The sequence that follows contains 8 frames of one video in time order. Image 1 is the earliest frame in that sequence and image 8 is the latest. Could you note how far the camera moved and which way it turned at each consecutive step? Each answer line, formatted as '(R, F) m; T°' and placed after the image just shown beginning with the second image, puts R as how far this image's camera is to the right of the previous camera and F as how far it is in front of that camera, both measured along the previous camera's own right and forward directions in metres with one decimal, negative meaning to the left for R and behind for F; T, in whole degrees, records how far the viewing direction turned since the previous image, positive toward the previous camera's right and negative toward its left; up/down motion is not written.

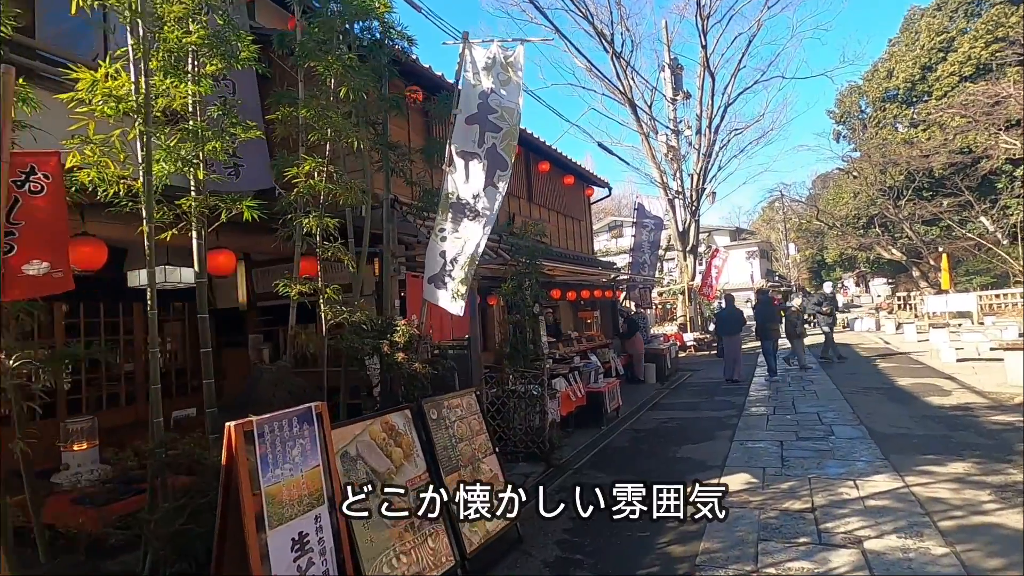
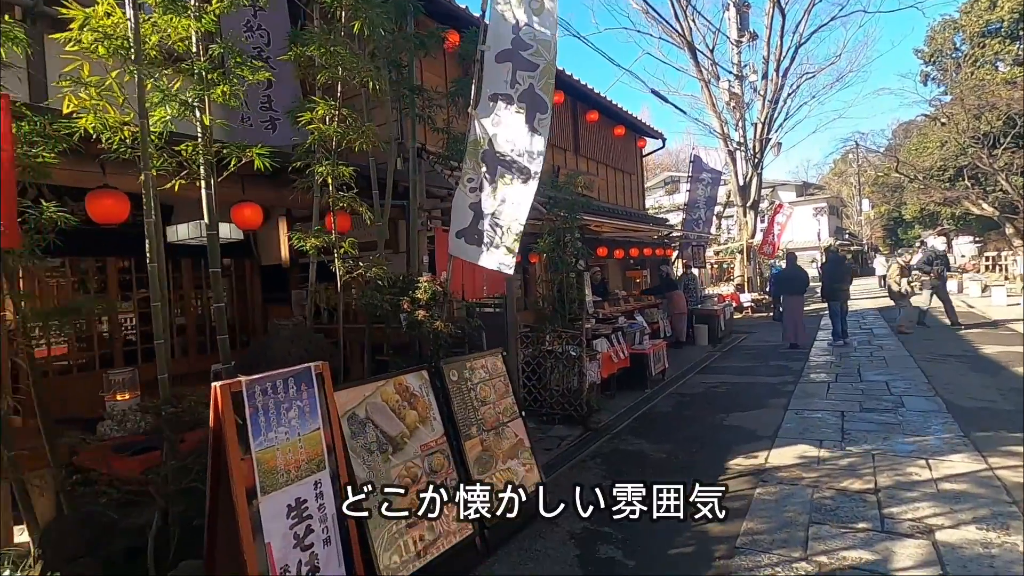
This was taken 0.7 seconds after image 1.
(+0.2, +0.4) m; -6°
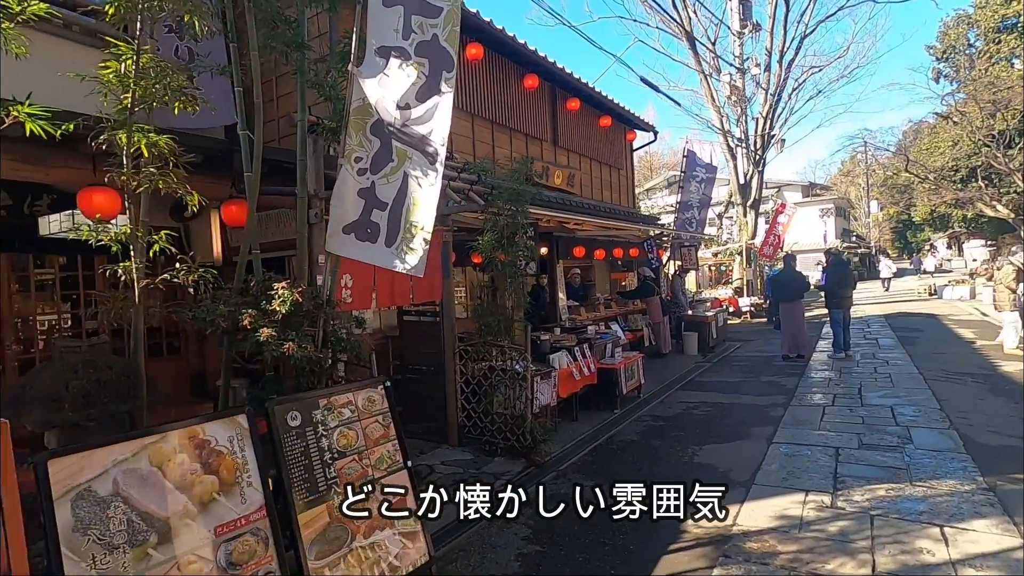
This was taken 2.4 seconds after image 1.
(+0.8, +1.1) m; -1°
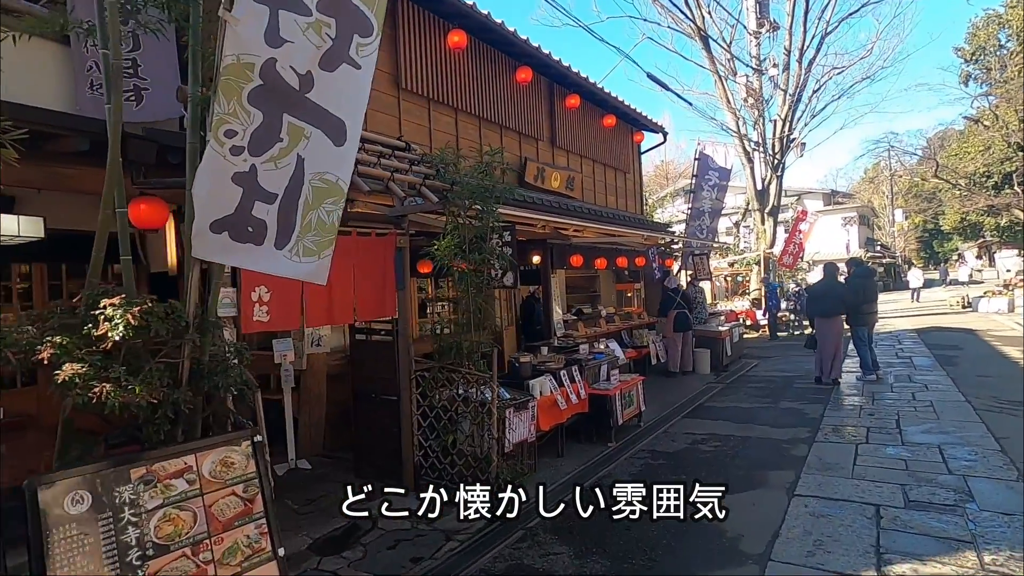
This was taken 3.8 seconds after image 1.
(+0.5, +1.0) m; -2°
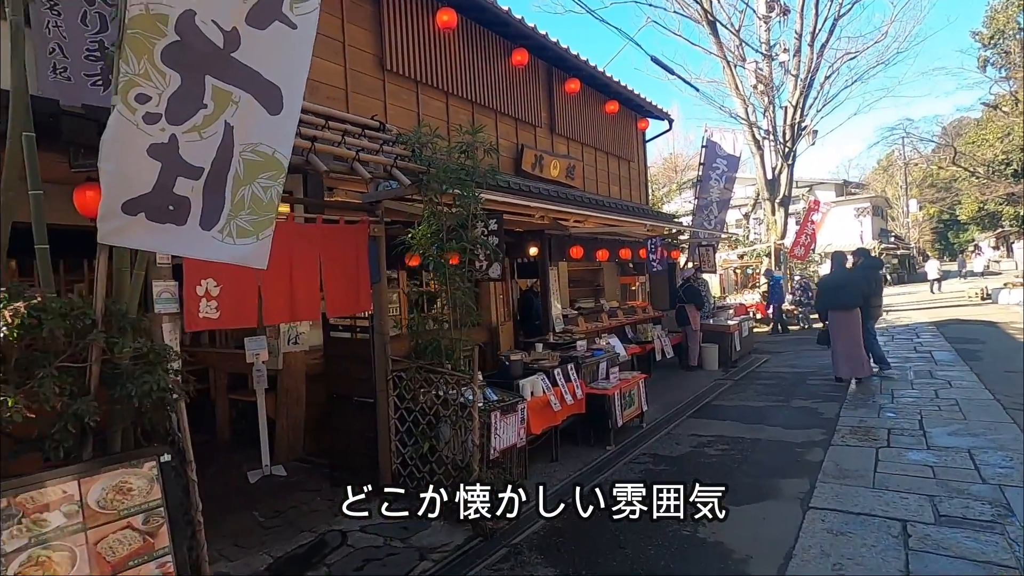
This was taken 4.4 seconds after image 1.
(+0.2, +0.5) m; -1°
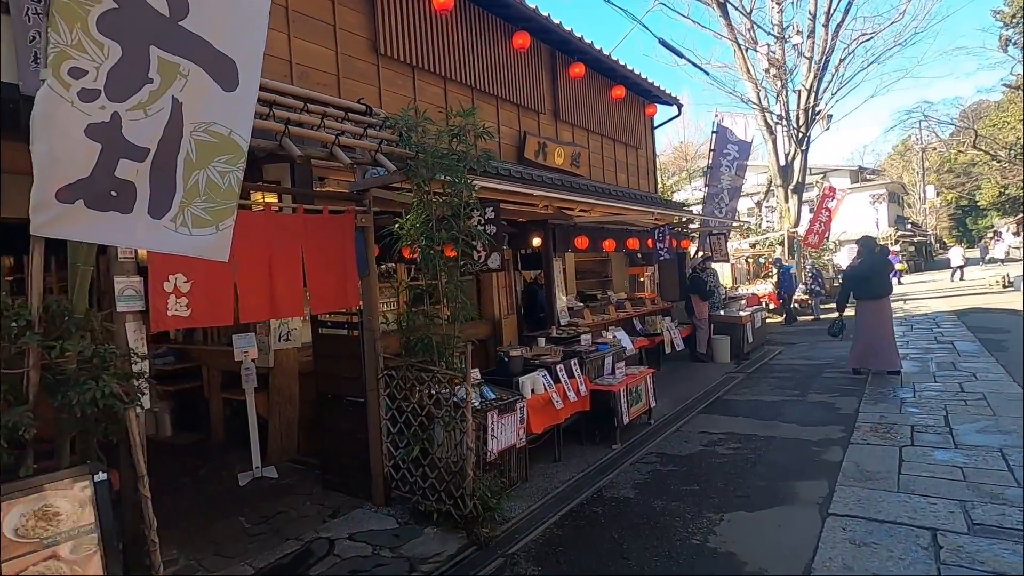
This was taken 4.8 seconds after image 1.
(+0.1, +0.3) m; -1°
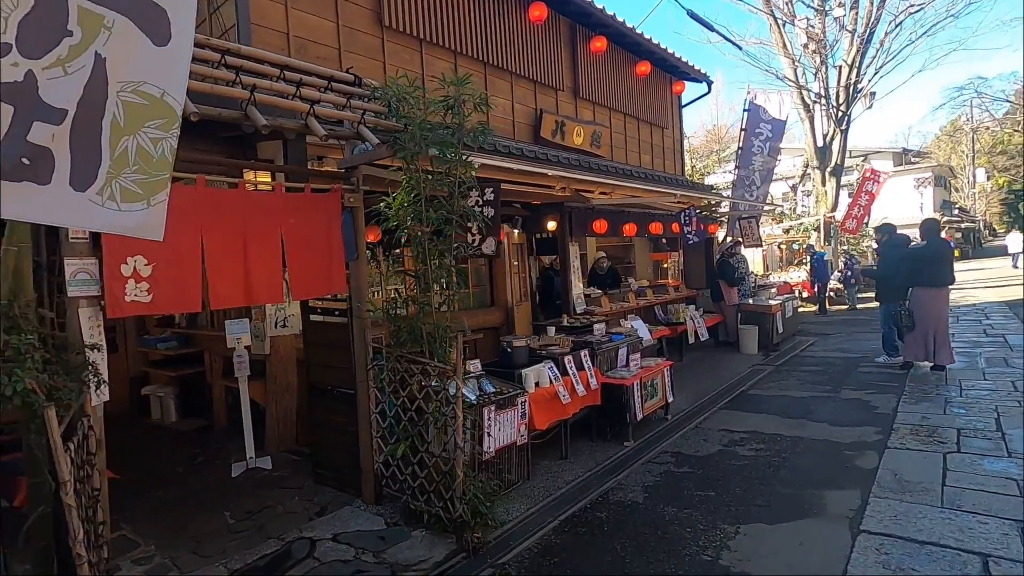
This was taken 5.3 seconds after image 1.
(+0.2, +0.4) m; -3°
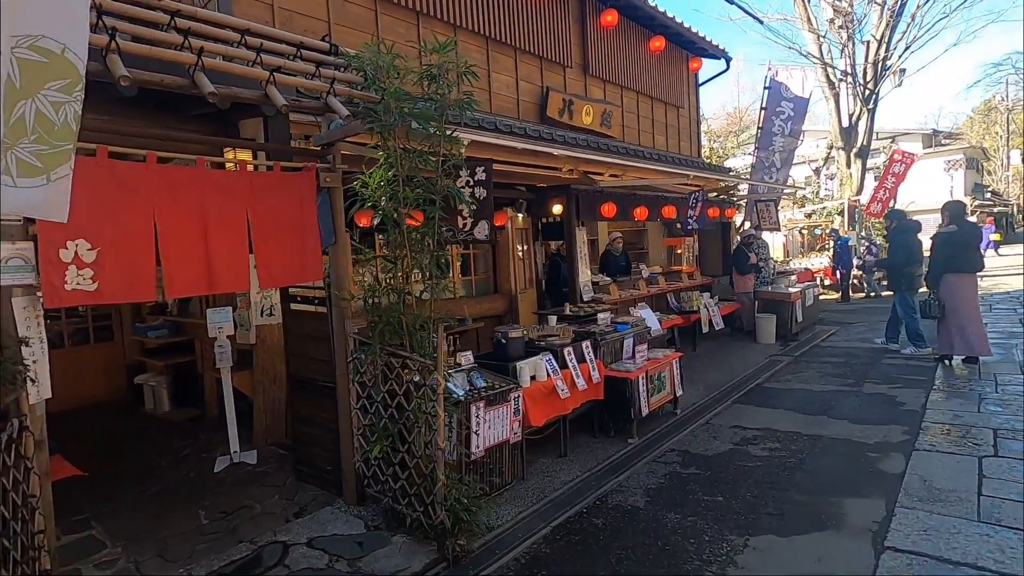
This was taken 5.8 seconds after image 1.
(+0.2, +0.3) m; -2°
